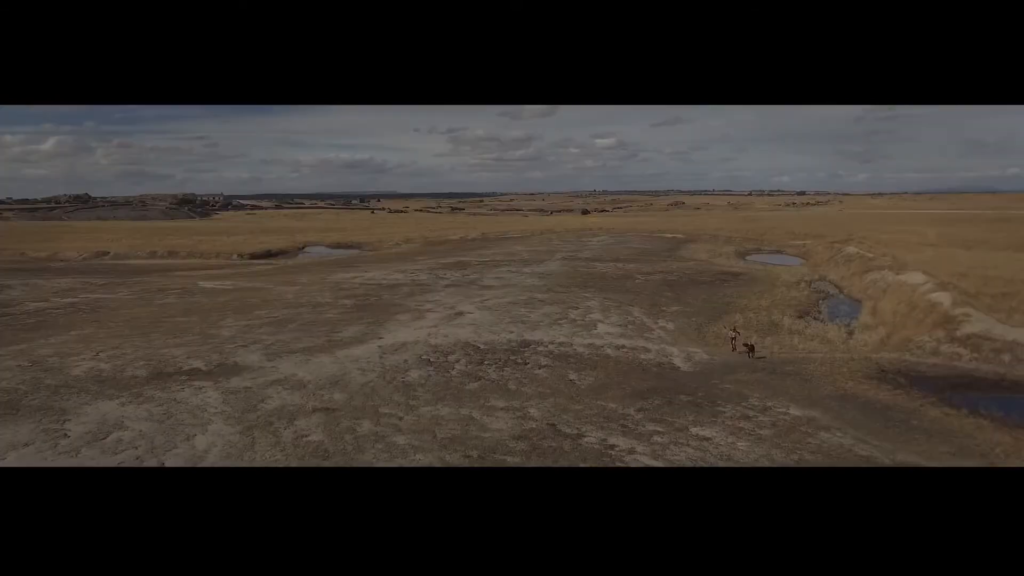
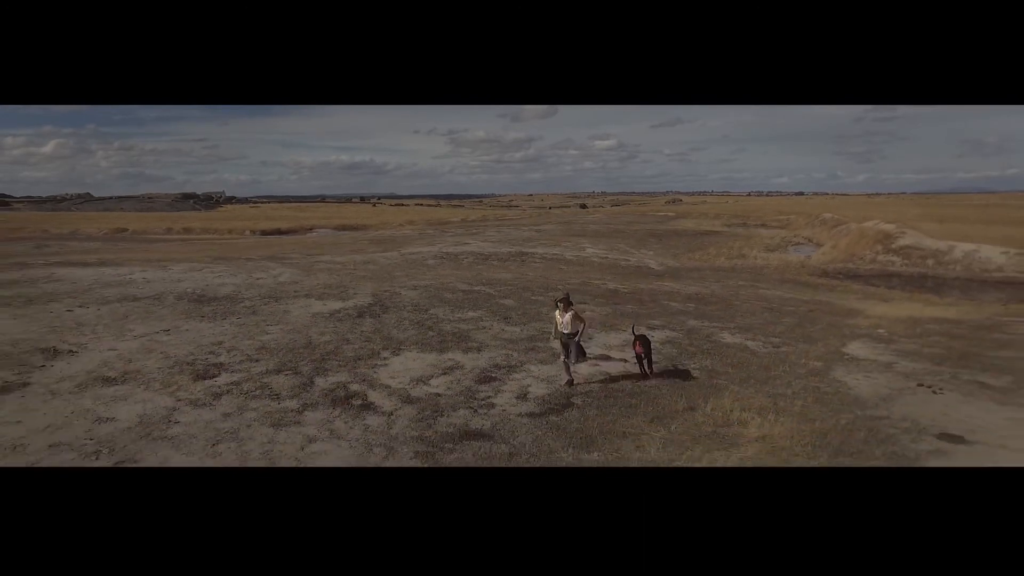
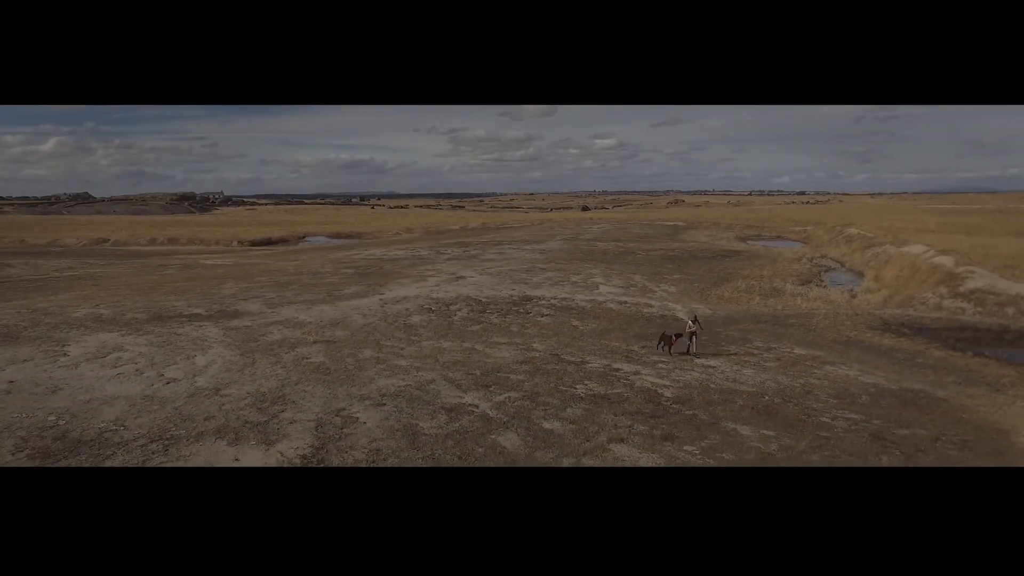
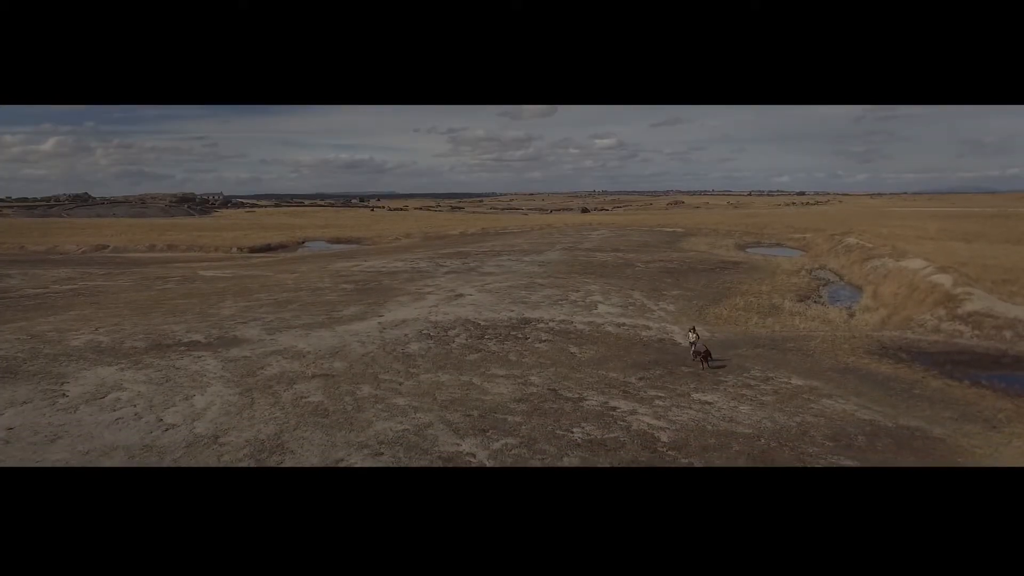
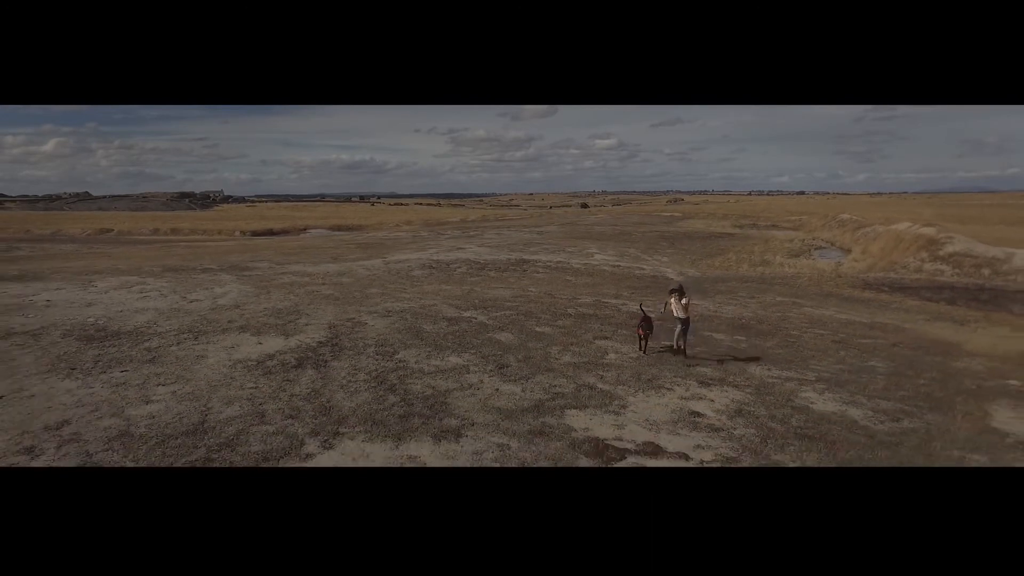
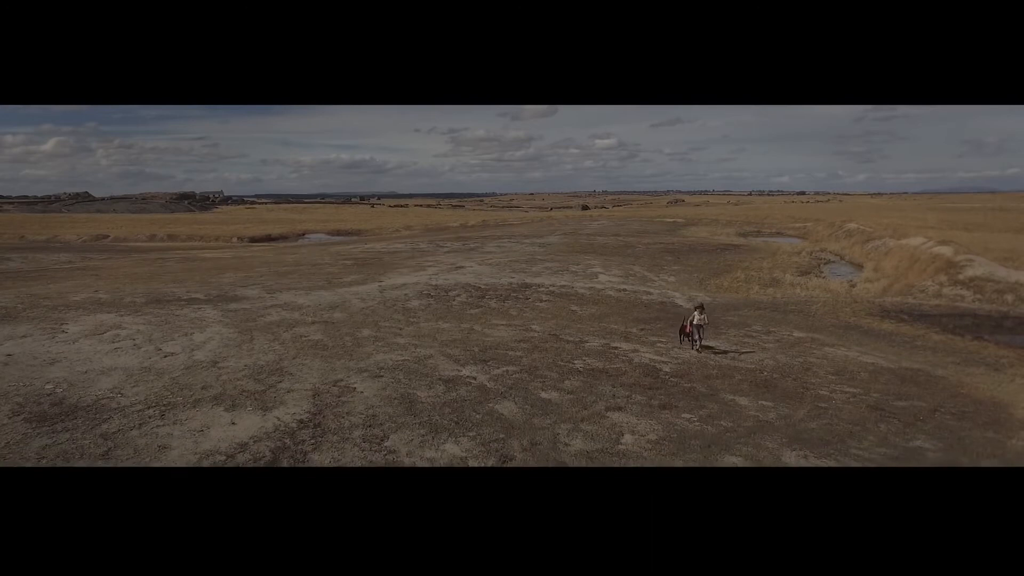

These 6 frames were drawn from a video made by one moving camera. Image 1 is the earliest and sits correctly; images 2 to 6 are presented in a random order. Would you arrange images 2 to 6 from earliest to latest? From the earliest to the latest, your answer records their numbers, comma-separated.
4, 3, 6, 5, 2
